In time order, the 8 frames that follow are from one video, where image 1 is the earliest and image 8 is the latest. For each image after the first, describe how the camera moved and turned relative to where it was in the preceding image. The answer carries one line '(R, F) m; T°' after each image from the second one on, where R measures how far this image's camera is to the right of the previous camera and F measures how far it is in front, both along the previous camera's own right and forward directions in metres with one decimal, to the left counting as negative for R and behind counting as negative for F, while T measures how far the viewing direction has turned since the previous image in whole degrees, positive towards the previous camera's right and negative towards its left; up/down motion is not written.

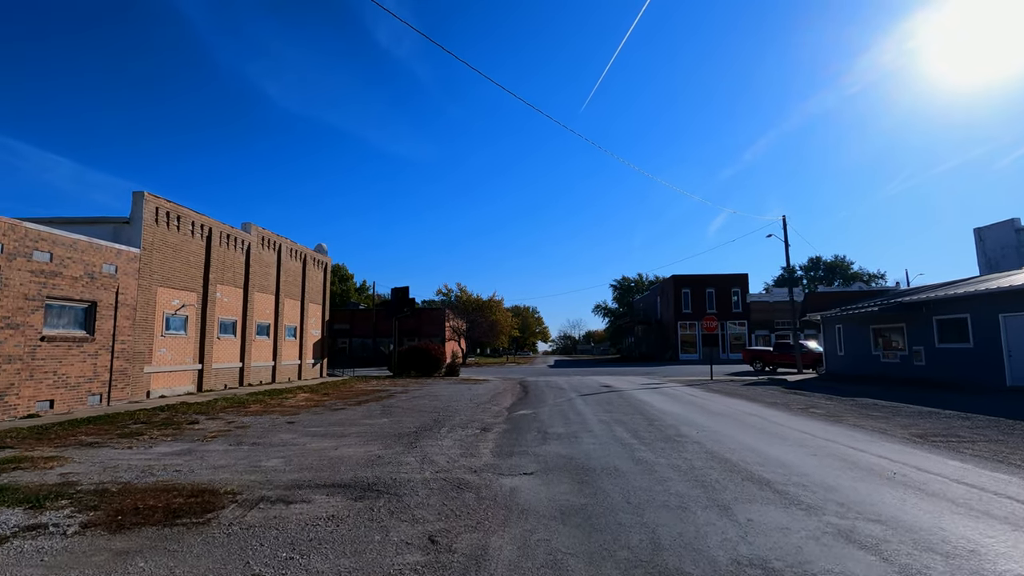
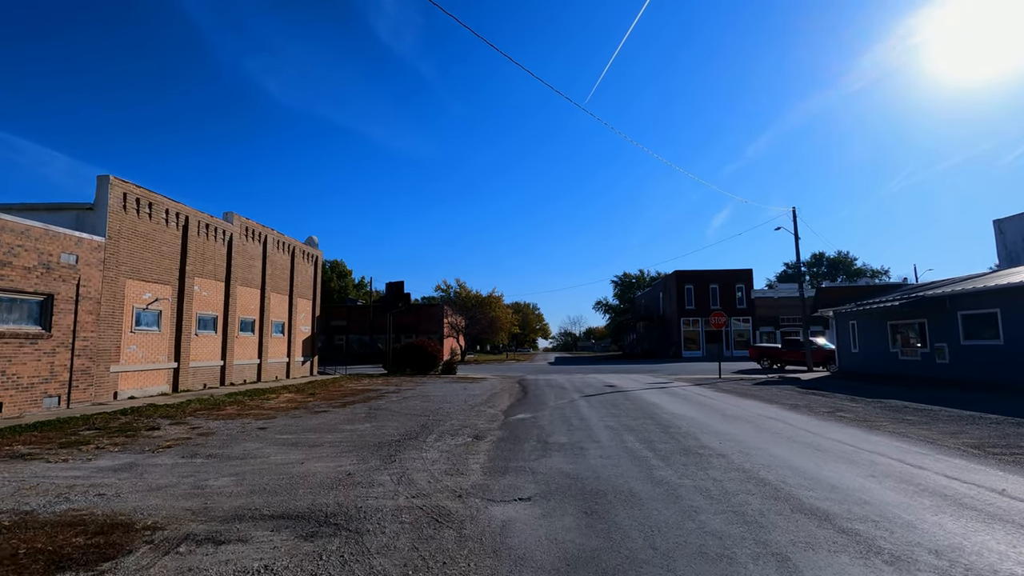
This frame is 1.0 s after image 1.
(+0.1, +1.4) m; 0°
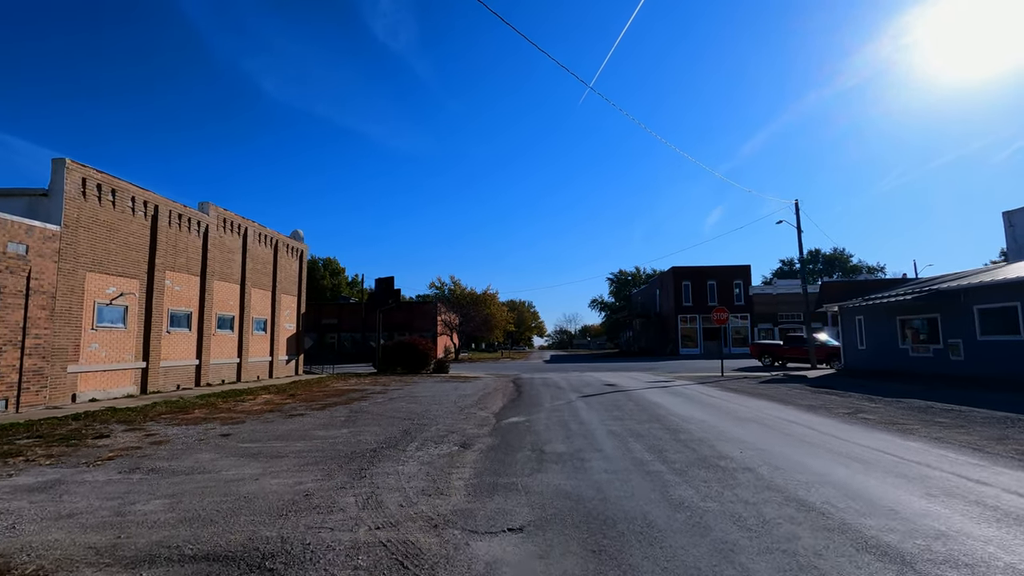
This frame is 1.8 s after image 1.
(+0.1, +1.2) m; 0°
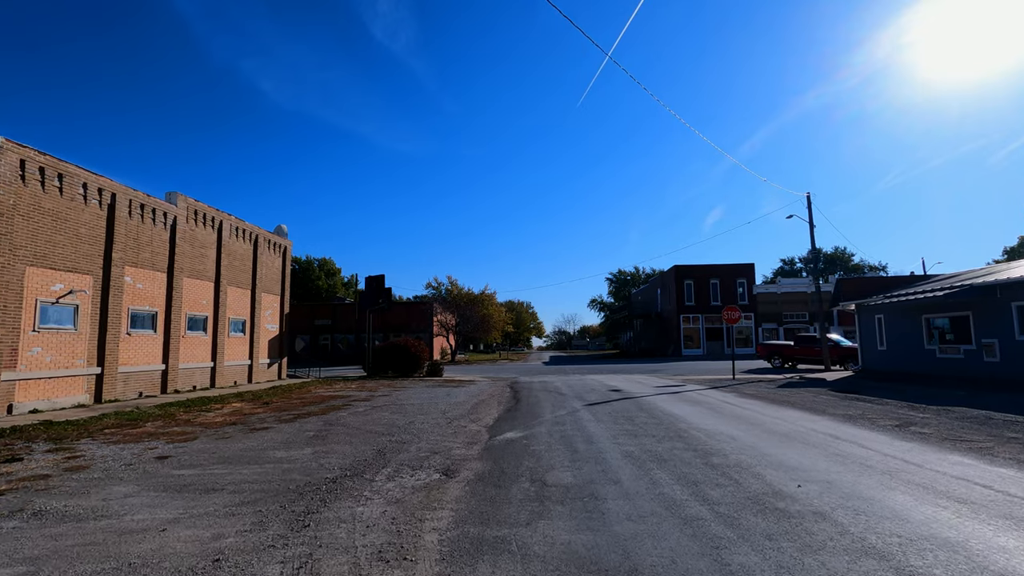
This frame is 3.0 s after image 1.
(+0.1, +1.8) m; 0°
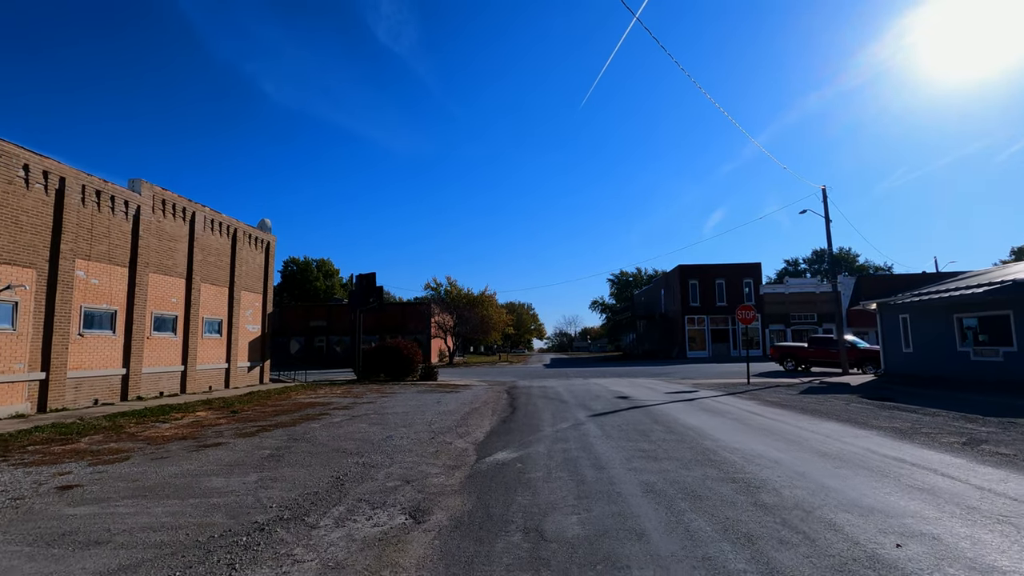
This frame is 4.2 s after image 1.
(+0.1, +1.8) m; 0°
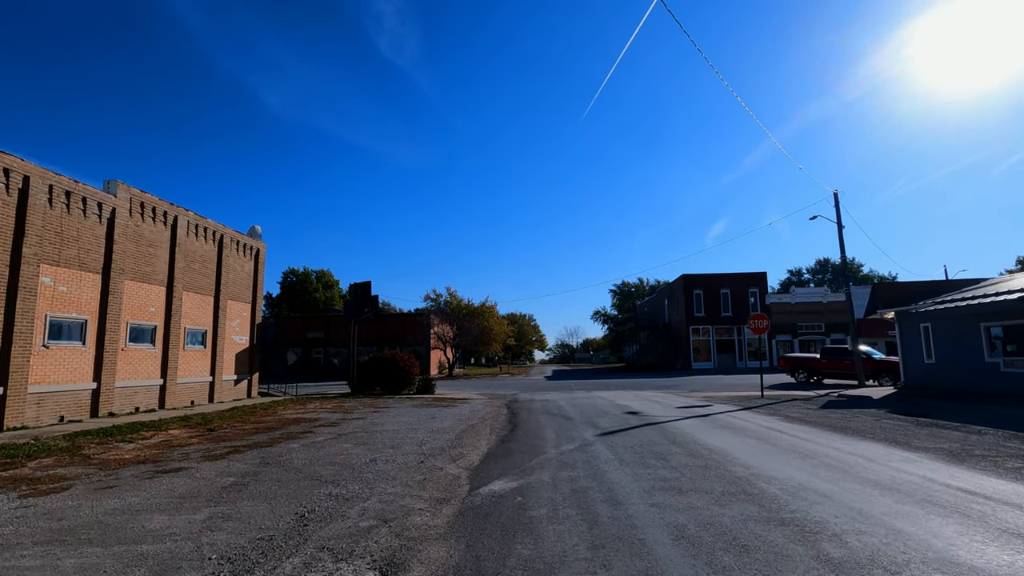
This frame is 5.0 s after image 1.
(0.0, +1.2) m; 0°
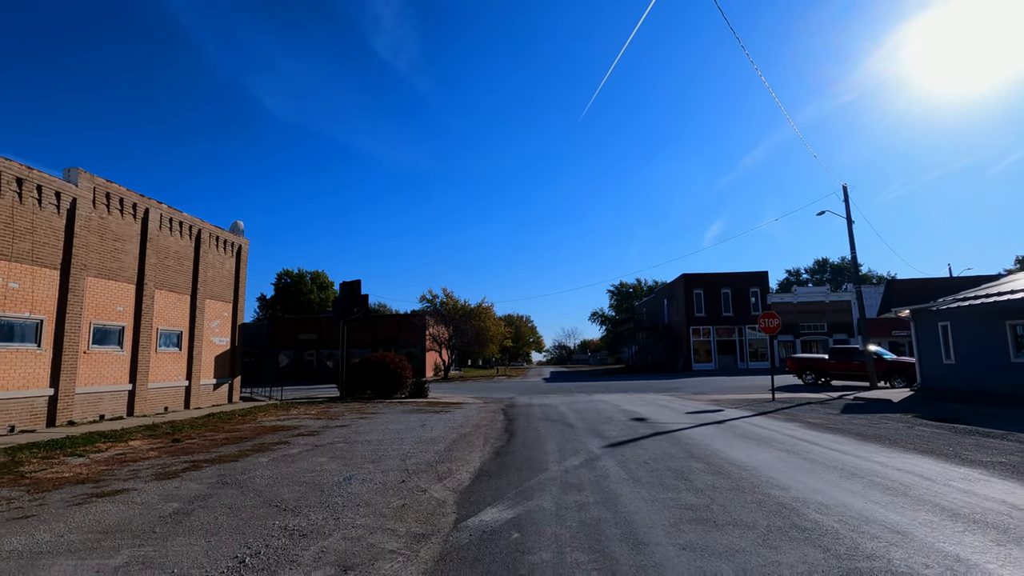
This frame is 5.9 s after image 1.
(0.0, +1.3) m; 0°
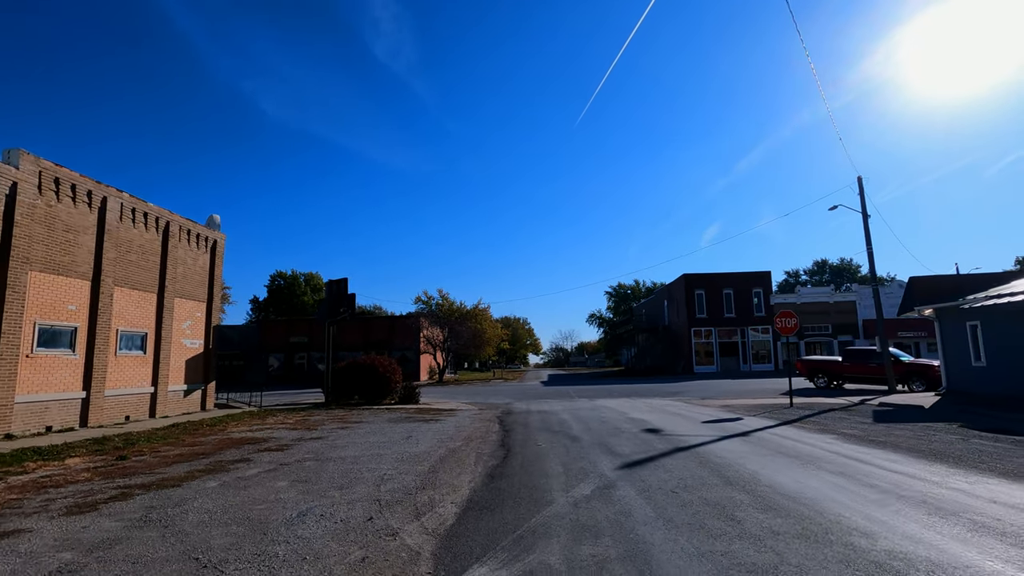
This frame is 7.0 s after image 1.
(0.0, +1.7) m; 0°
